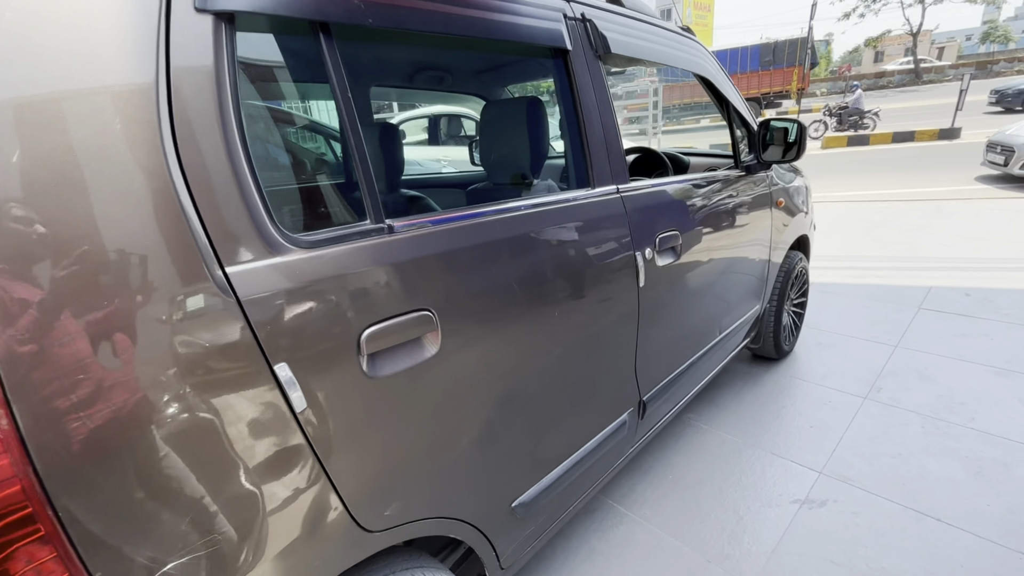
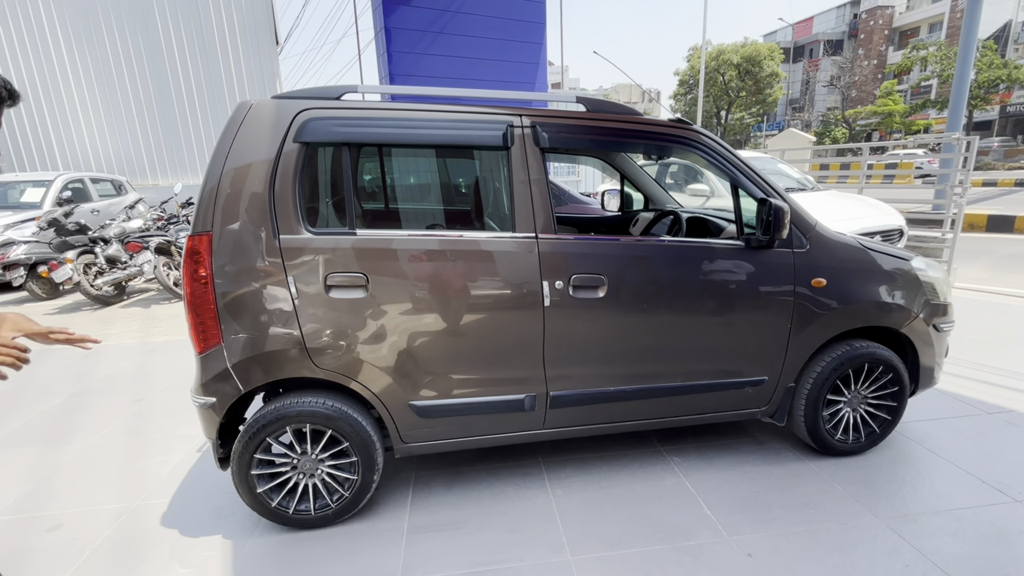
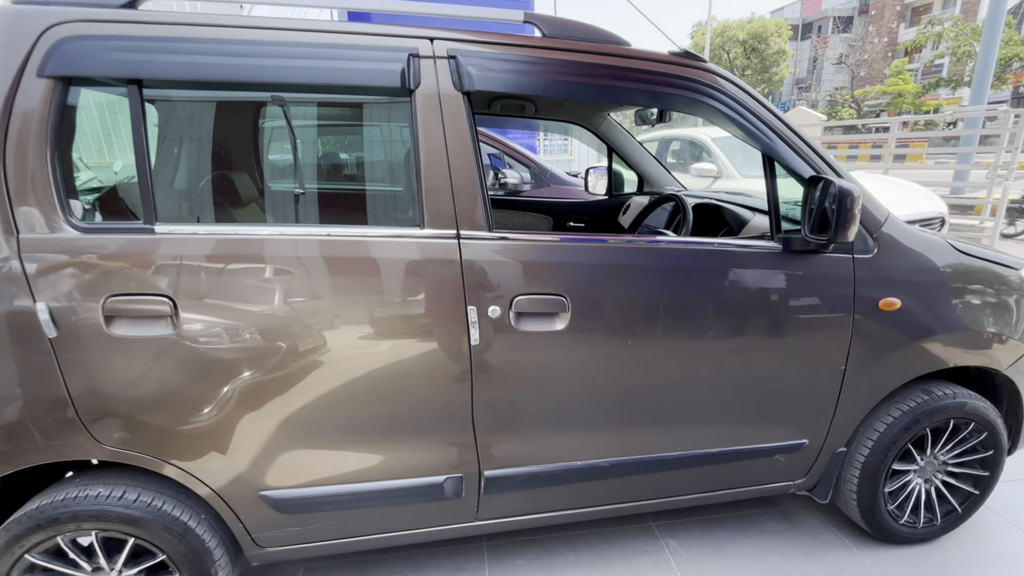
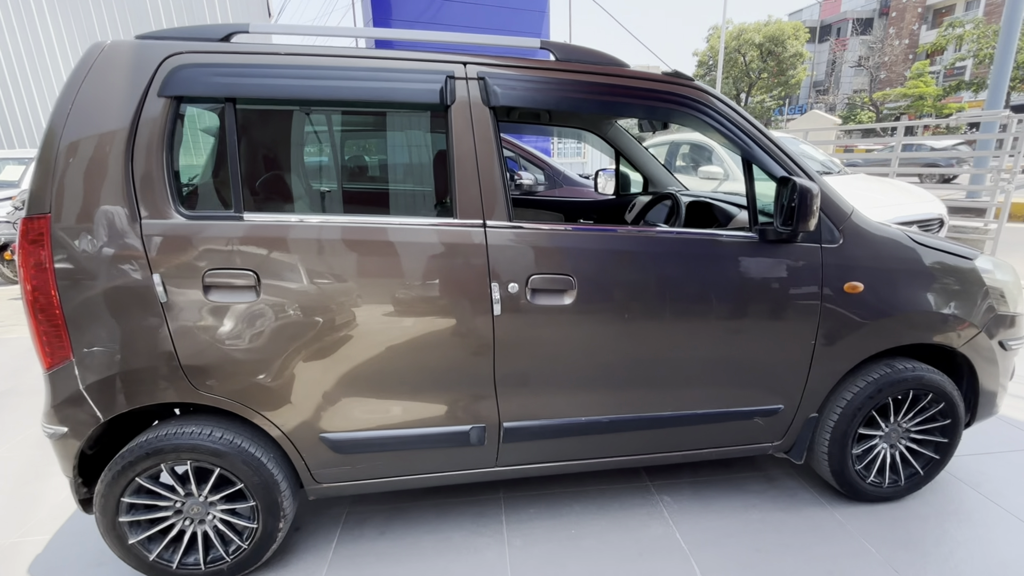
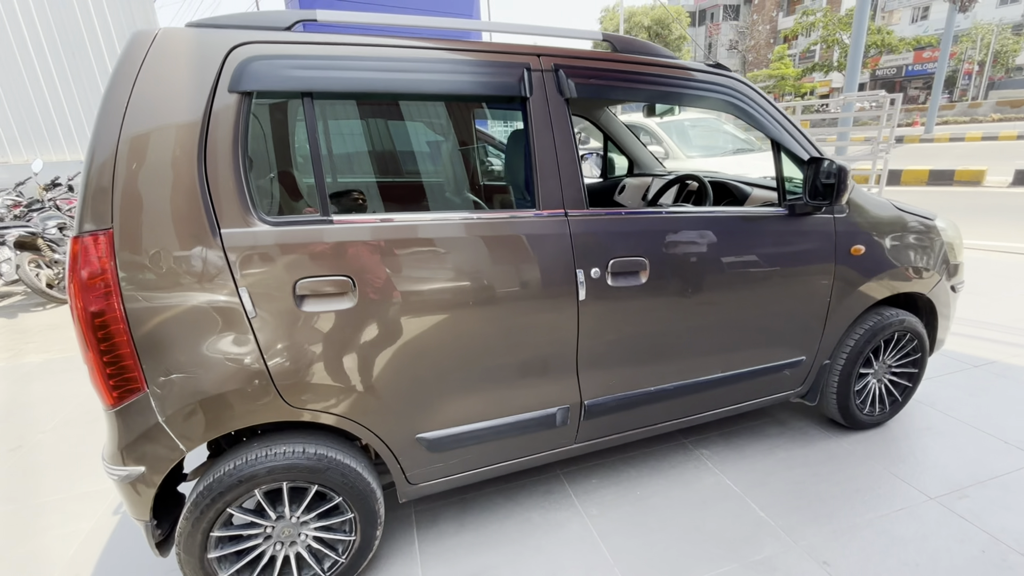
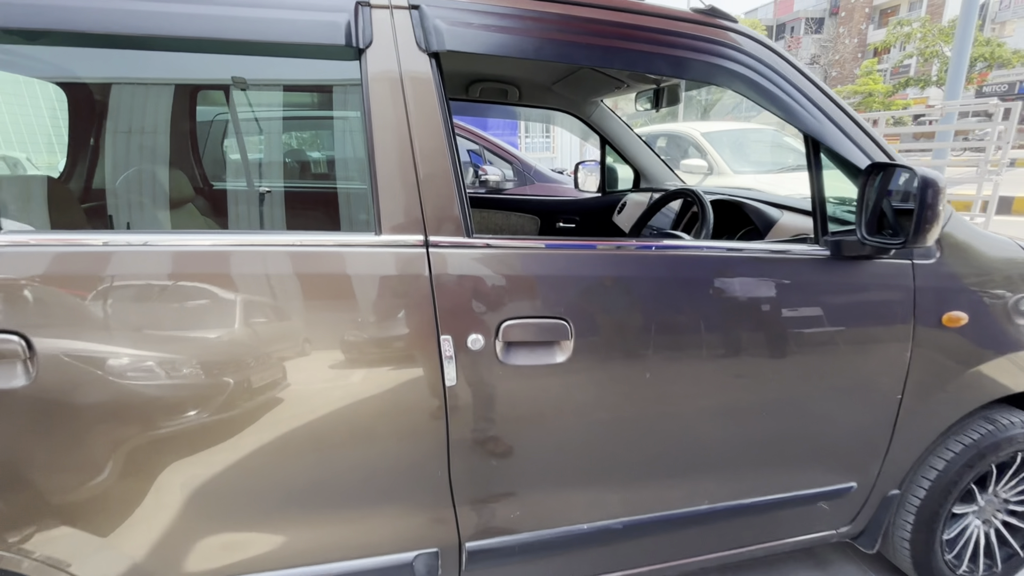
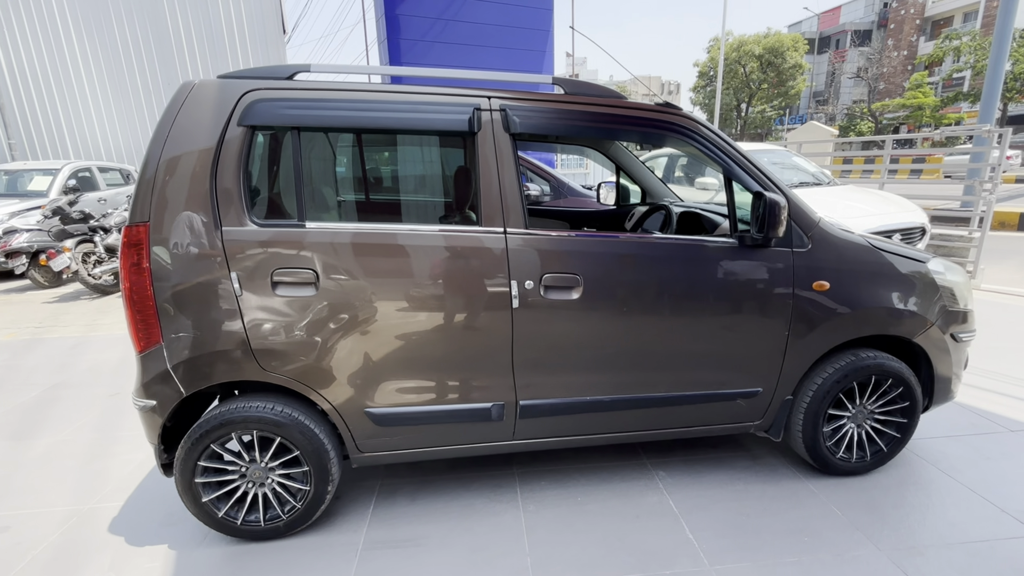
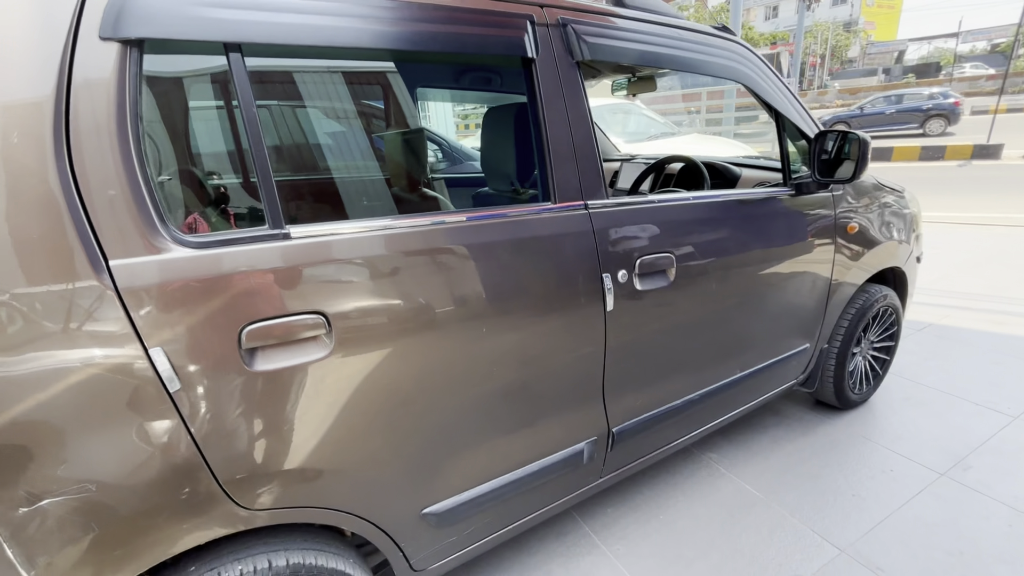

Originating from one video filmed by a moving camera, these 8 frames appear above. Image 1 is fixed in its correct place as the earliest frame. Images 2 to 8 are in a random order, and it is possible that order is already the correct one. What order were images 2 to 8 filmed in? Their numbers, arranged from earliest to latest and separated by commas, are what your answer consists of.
8, 5, 2, 7, 4, 3, 6
